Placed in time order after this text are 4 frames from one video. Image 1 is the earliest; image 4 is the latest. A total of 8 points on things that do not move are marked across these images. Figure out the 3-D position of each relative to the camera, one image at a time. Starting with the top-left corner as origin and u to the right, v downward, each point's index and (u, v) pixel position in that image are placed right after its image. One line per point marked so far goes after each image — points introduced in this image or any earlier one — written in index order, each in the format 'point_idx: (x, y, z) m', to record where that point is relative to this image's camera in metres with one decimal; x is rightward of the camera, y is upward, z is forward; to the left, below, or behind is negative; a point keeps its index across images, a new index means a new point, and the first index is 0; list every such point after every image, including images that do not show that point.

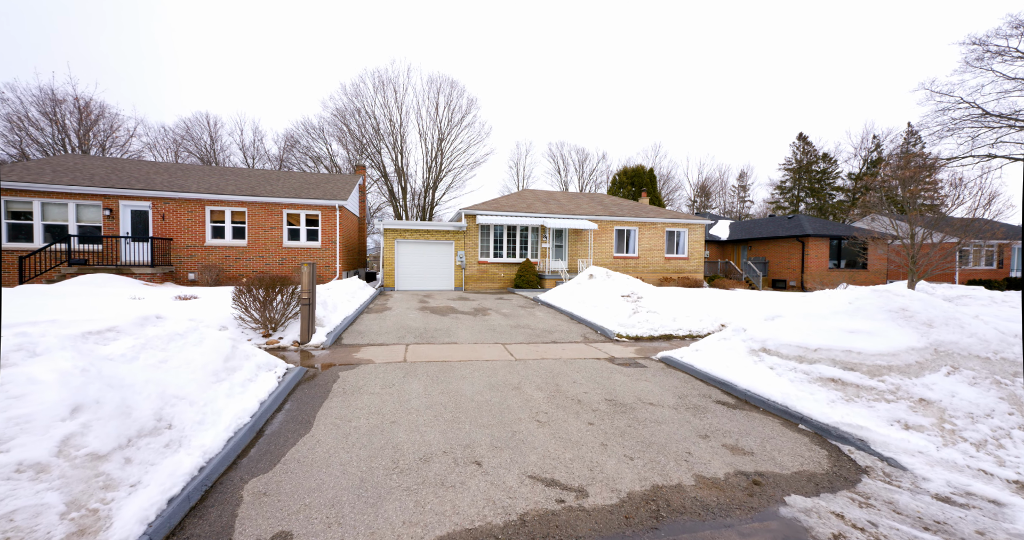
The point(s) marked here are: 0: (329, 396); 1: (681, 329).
0: (-2.1, -1.5, +4.6) m
1: (+3.7, -1.3, +8.8) m
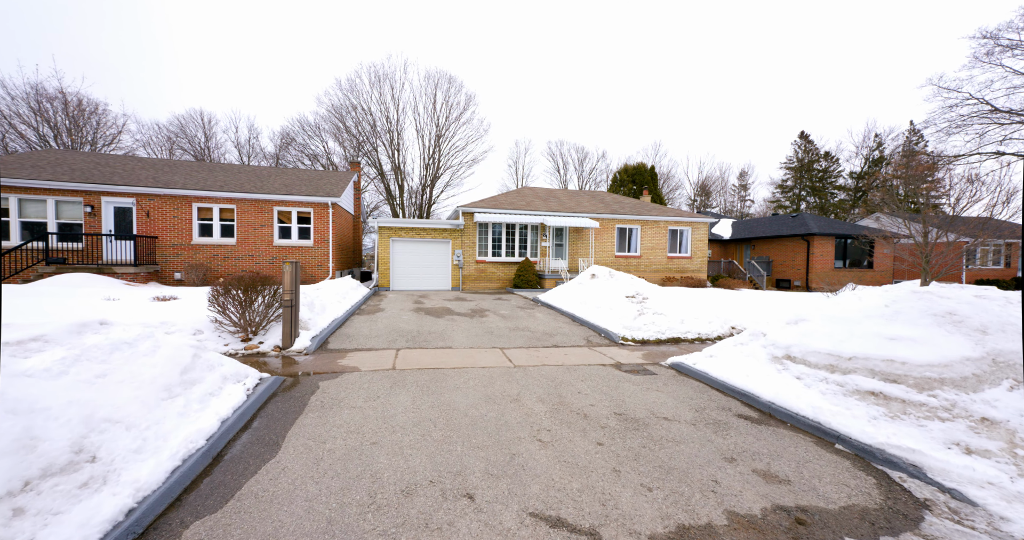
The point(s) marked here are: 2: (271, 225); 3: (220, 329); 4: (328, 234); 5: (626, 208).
0: (-2.1, -1.4, +4.1) m
1: (+3.7, -1.3, +8.3) m
2: (-9.1, +1.7, +14.9) m
3: (-4.8, -1.0, +6.6) m
4: (-7.2, +1.4, +15.5) m
5: (+5.7, +3.1, +19.8) m
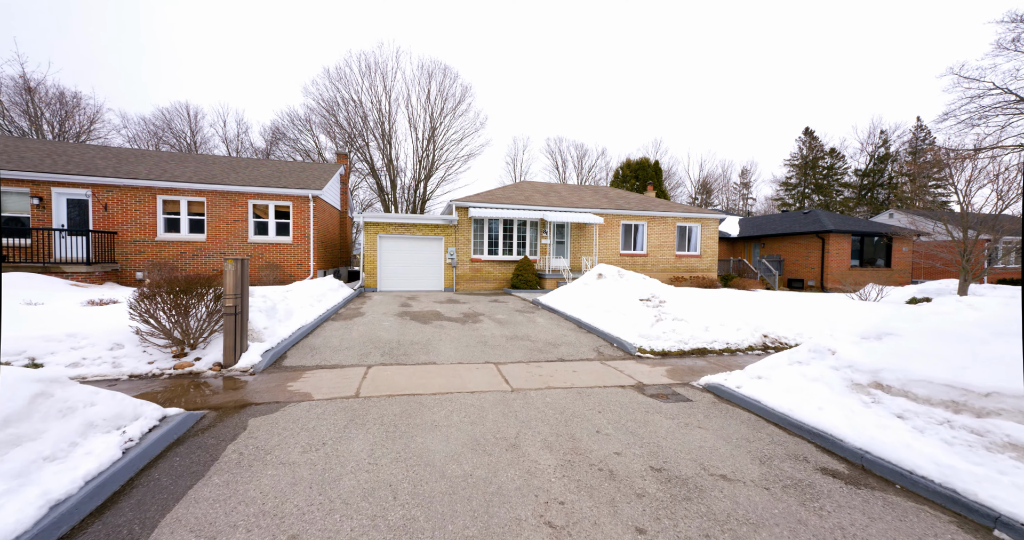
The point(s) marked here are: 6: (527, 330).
0: (-2.2, -1.4, +2.8) m
1: (+3.6, -1.3, +7.1) m
2: (-9.2, +1.7, +13.7) m
3: (-4.9, -1.0, +5.3) m
4: (-7.3, +1.4, +14.2) m
5: (+5.6, +3.1, +18.6) m
6: (+0.3, -1.3, +8.5) m
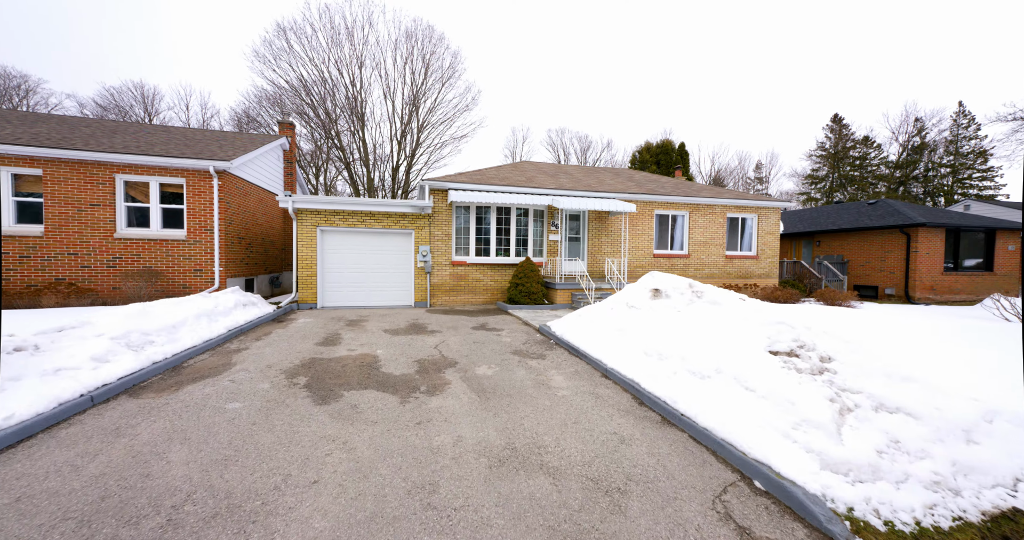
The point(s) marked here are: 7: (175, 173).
0: (-2.2, -1.7, -1.7) m
1: (+3.6, -1.5, +2.6) m
2: (-9.3, +1.5, +9.1) m
3: (-5.0, -1.2, +0.8) m
4: (-7.4, +1.2, +9.7) m
5: (+5.4, +2.9, +14.1) m
6: (+0.2, -1.5, +4.0) m
7: (-8.1, +2.3, +9.5) m
